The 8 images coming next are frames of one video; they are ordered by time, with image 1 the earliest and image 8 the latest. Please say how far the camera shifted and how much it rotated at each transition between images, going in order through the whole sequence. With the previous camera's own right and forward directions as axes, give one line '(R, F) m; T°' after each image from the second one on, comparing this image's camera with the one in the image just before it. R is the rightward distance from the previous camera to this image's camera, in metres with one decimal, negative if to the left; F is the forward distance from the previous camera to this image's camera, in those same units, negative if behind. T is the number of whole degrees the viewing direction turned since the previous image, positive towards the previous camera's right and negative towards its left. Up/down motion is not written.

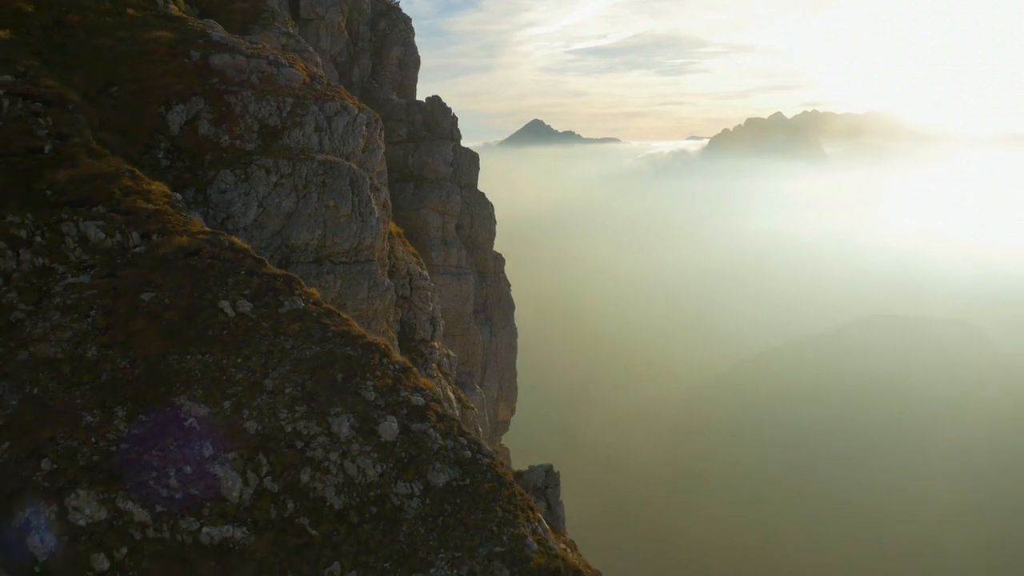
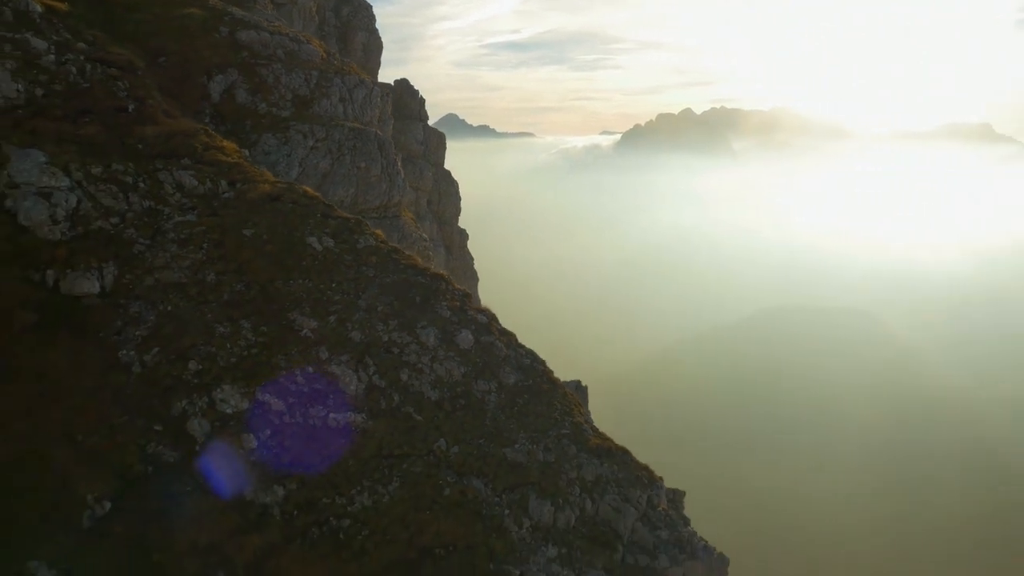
(-5.2, -5.4) m; +5°
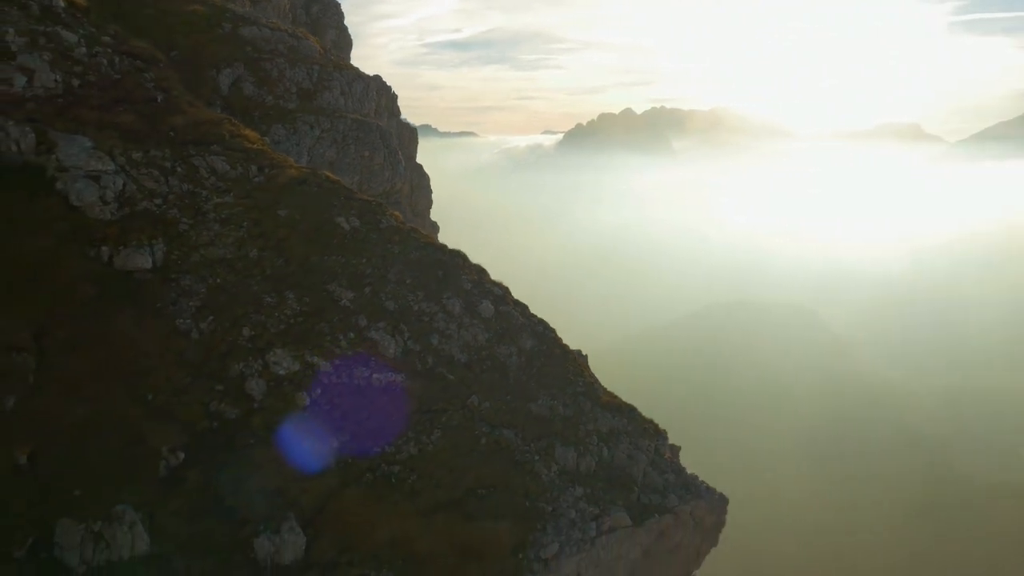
(-2.9, -3.2) m; +4°
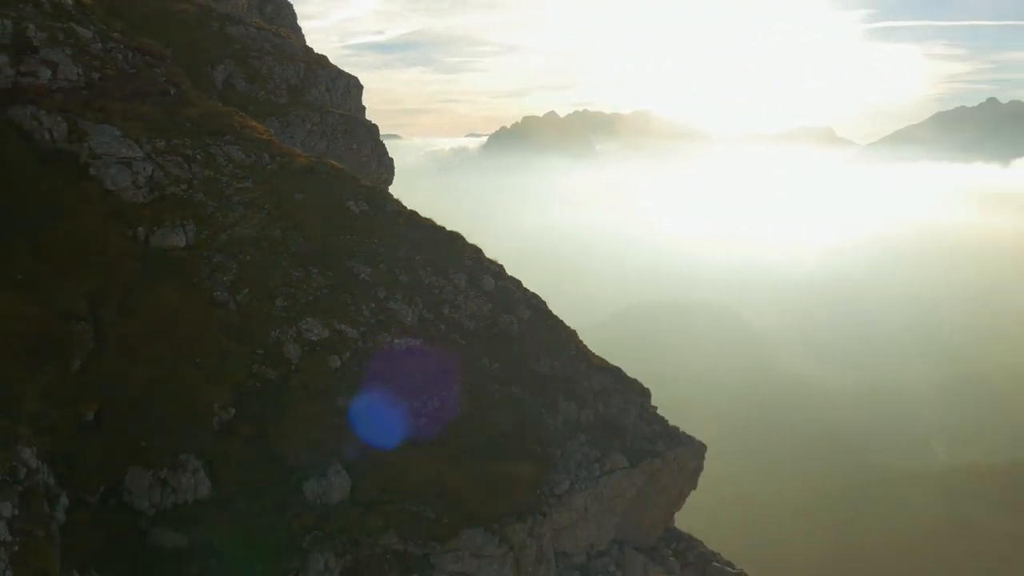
(-3.3, -3.9) m; +5°
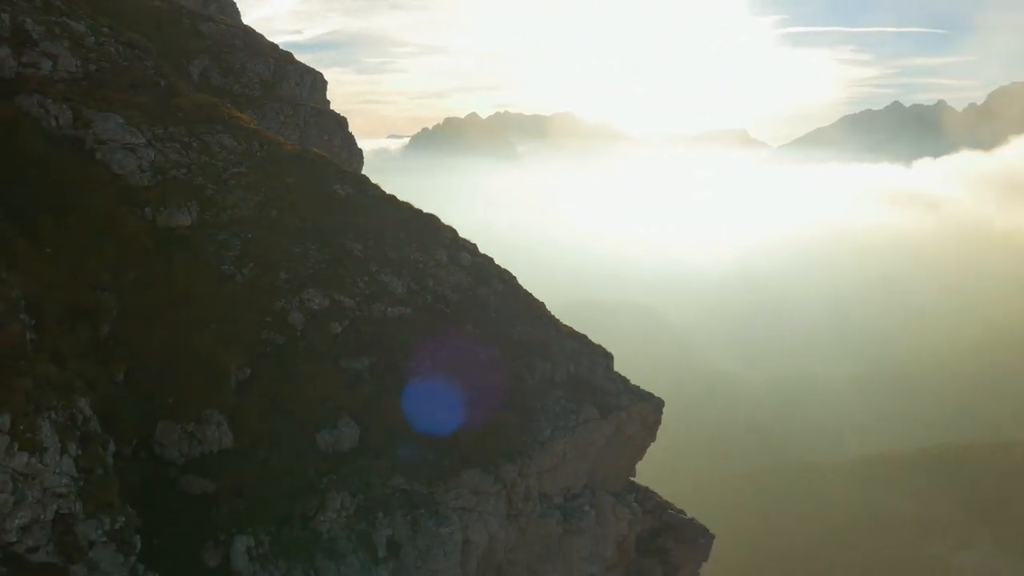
(-2.6, -4.0) m; +5°
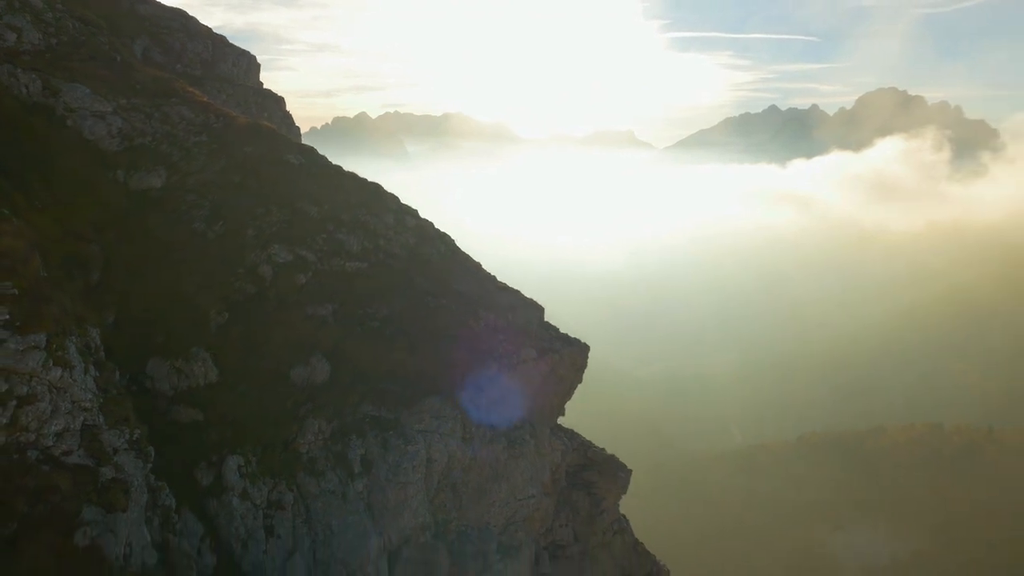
(-2.7, -4.9) m; +7°
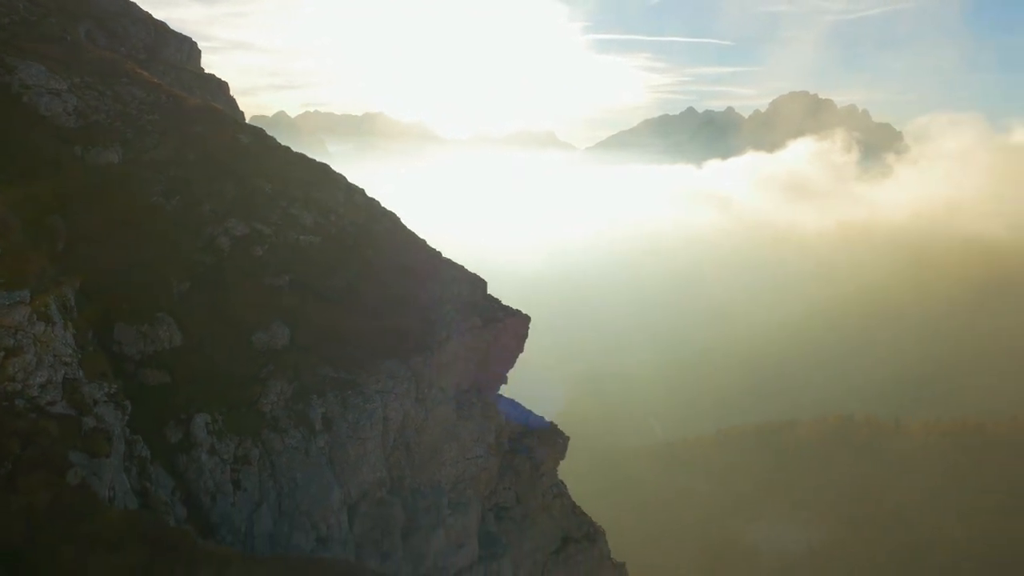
(-1.2, -2.8) m; +5°
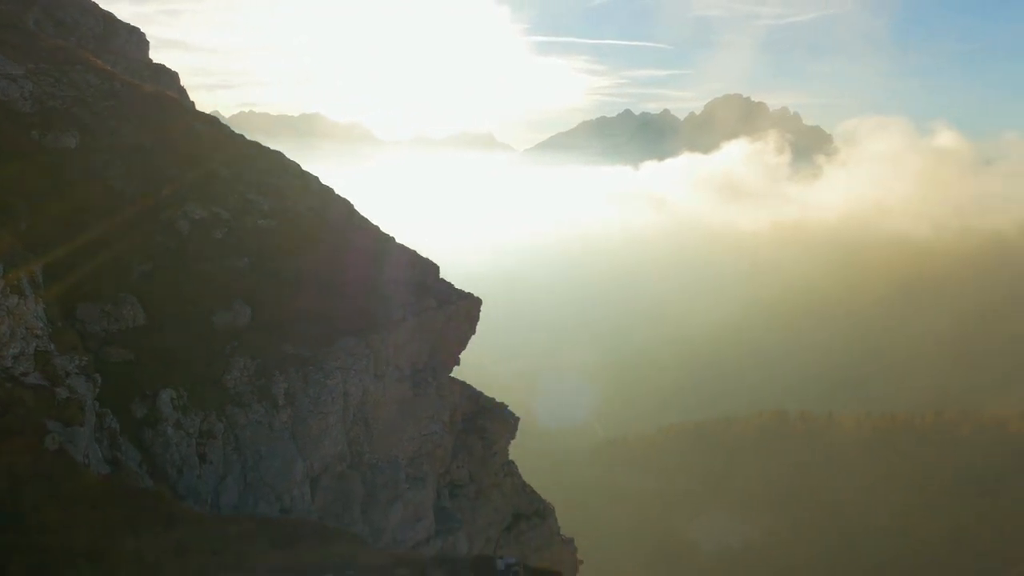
(-0.7, -1.9) m; +4°
